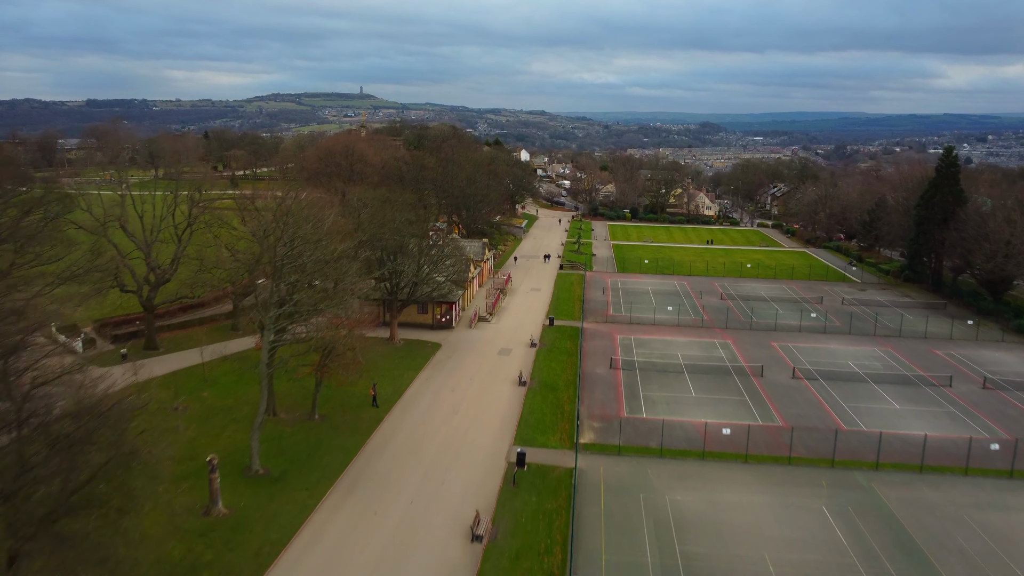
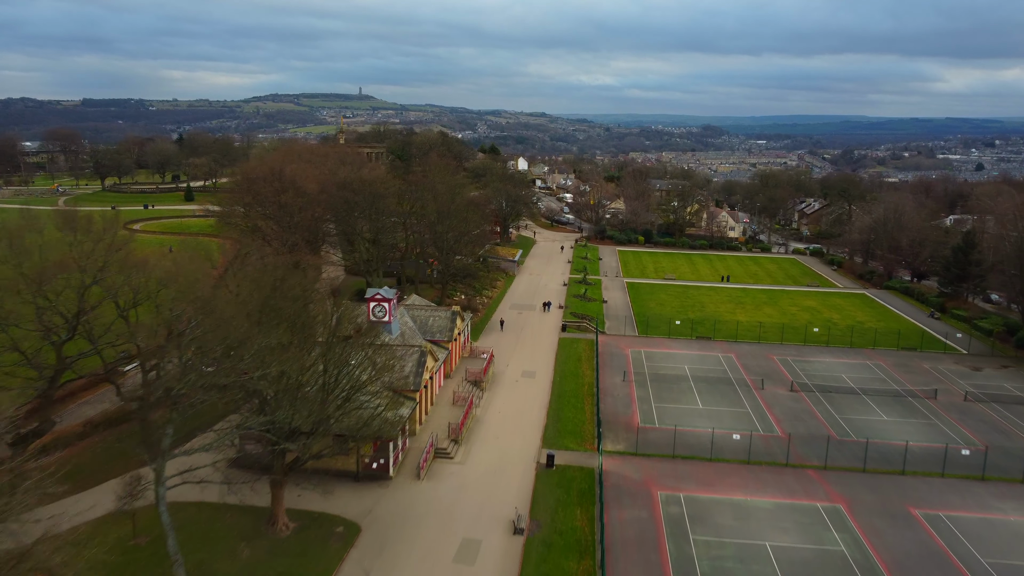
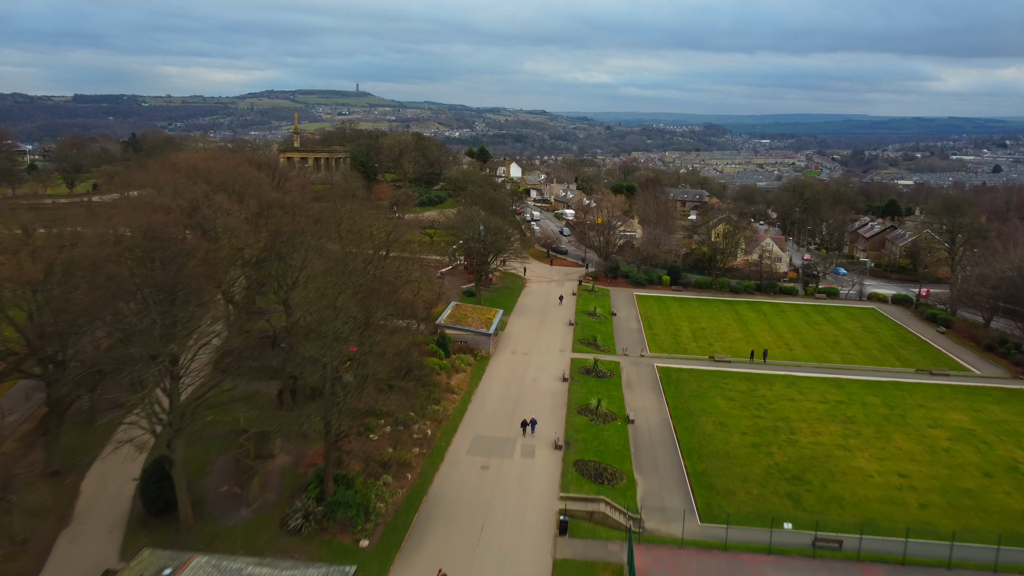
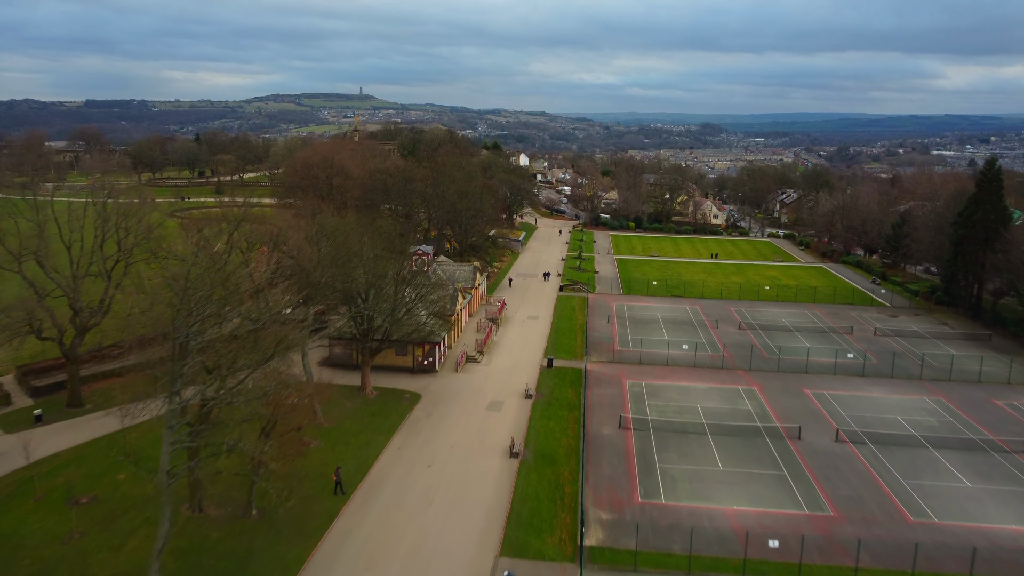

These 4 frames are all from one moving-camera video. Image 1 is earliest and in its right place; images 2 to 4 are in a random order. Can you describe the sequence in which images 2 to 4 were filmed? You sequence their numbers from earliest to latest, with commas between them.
4, 2, 3
